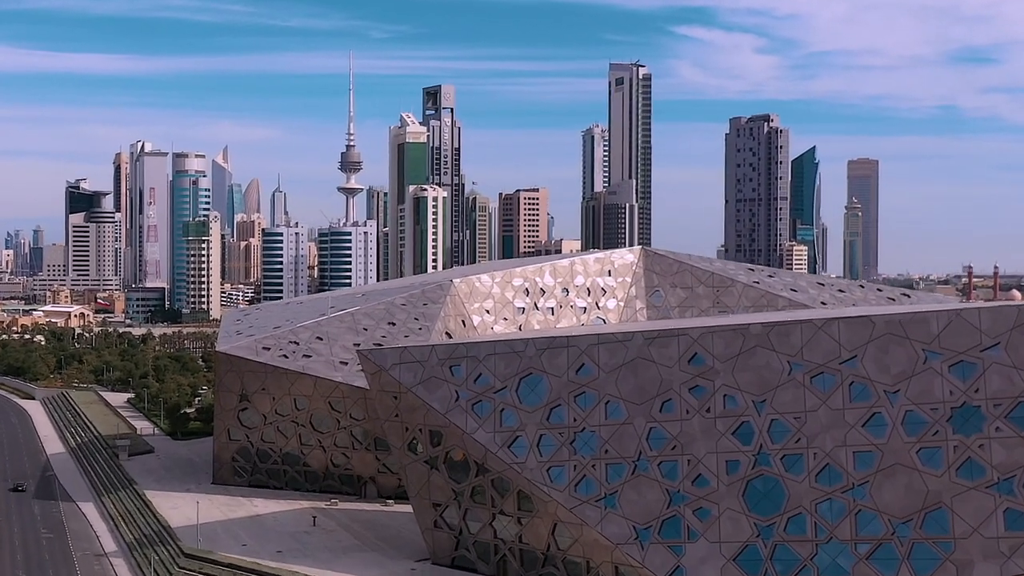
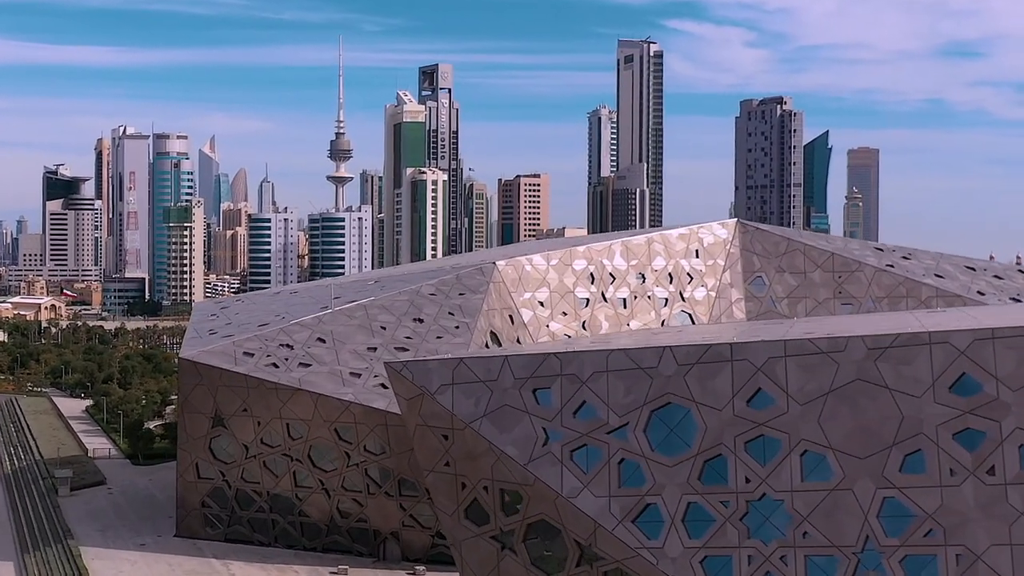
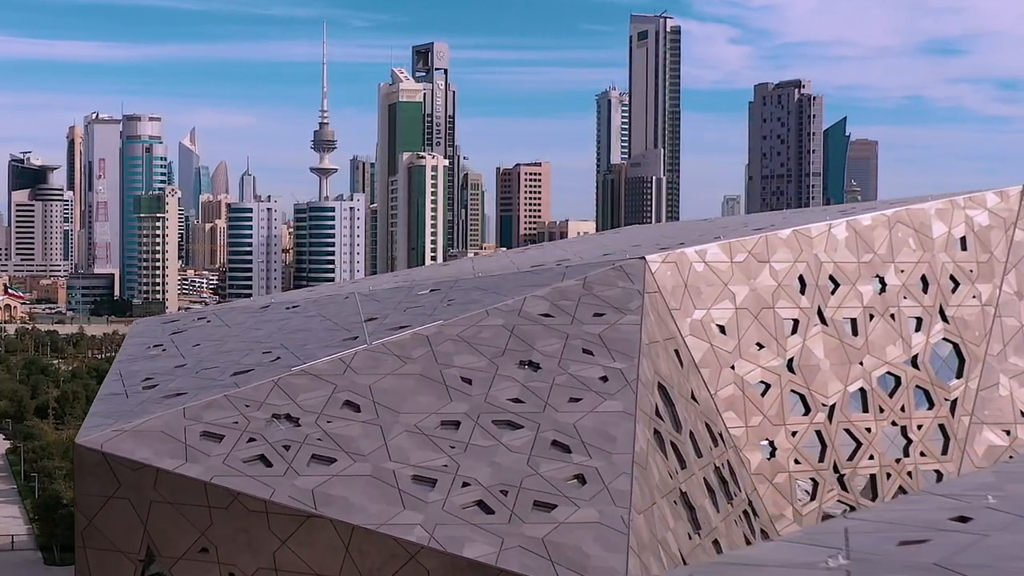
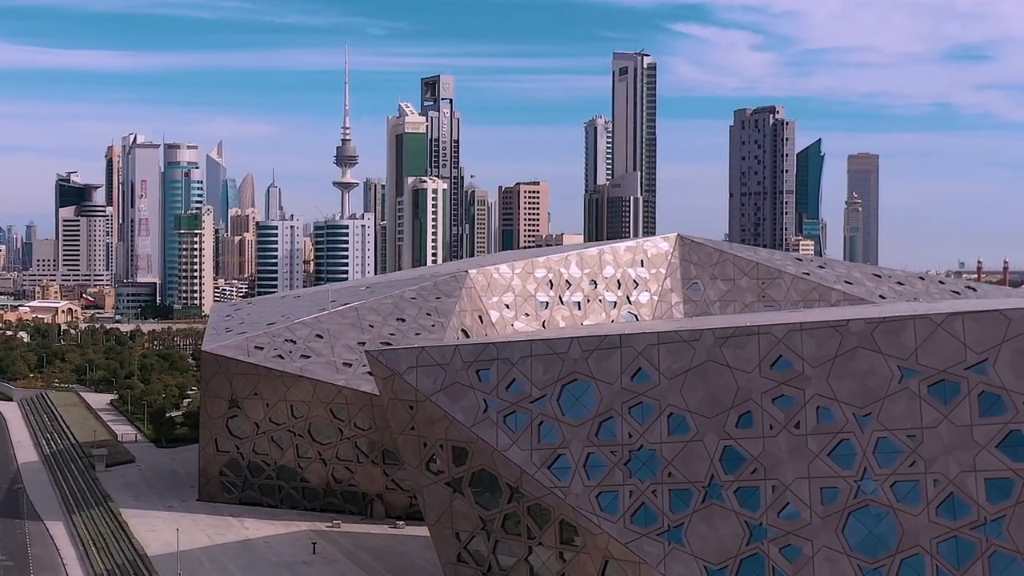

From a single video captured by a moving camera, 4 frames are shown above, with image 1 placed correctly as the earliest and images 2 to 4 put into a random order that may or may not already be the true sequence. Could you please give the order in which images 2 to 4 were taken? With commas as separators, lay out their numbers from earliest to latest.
4, 2, 3
